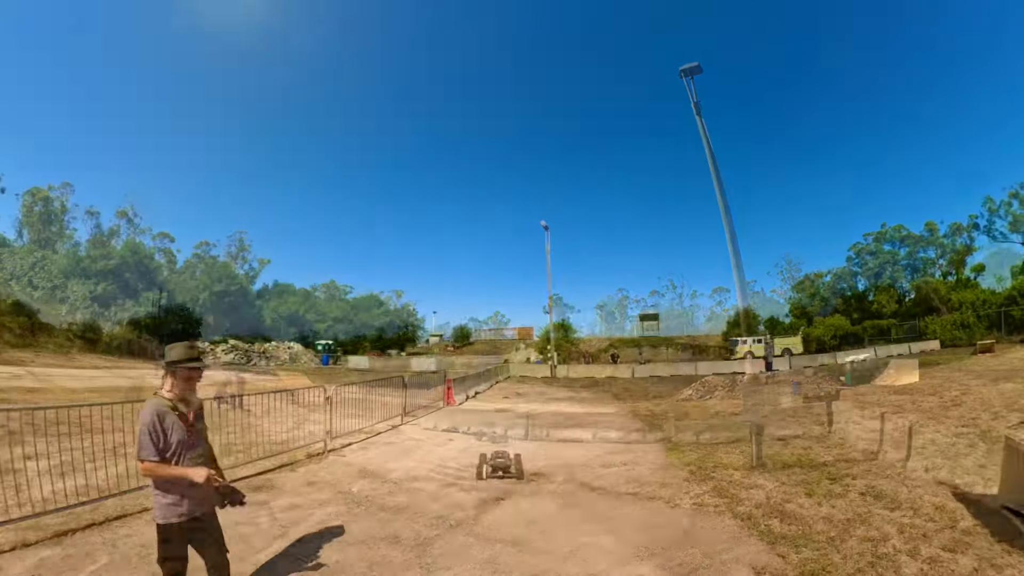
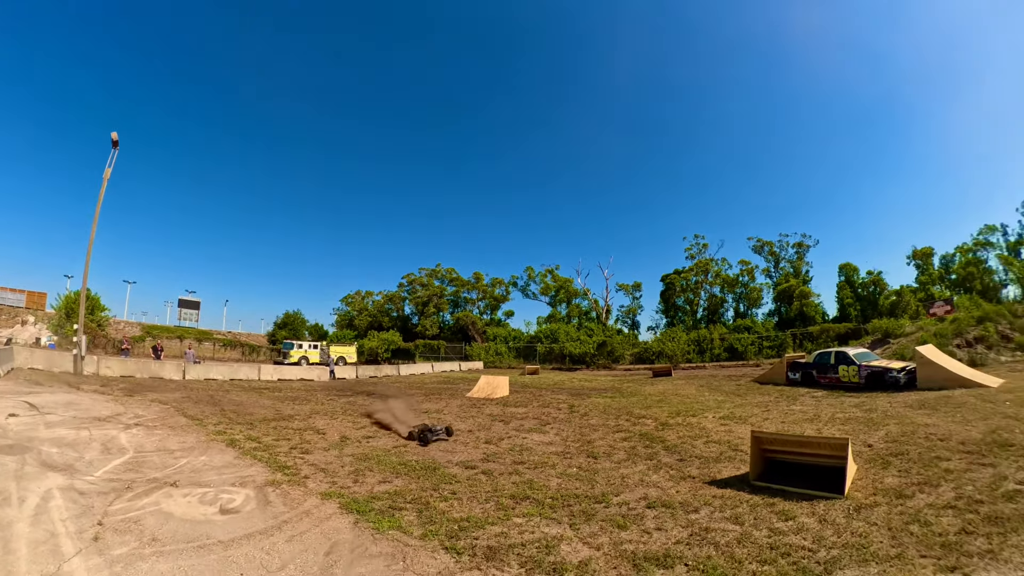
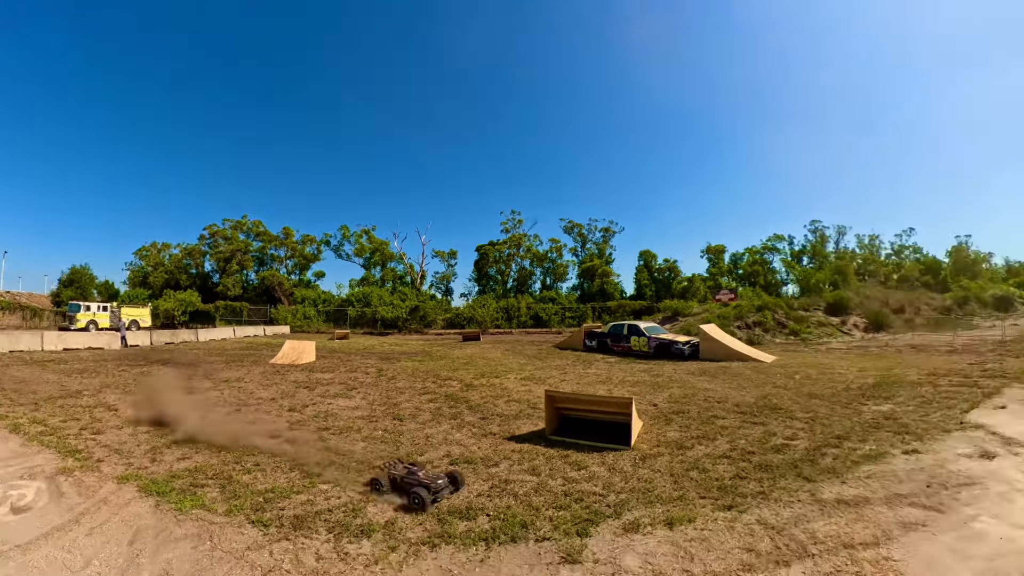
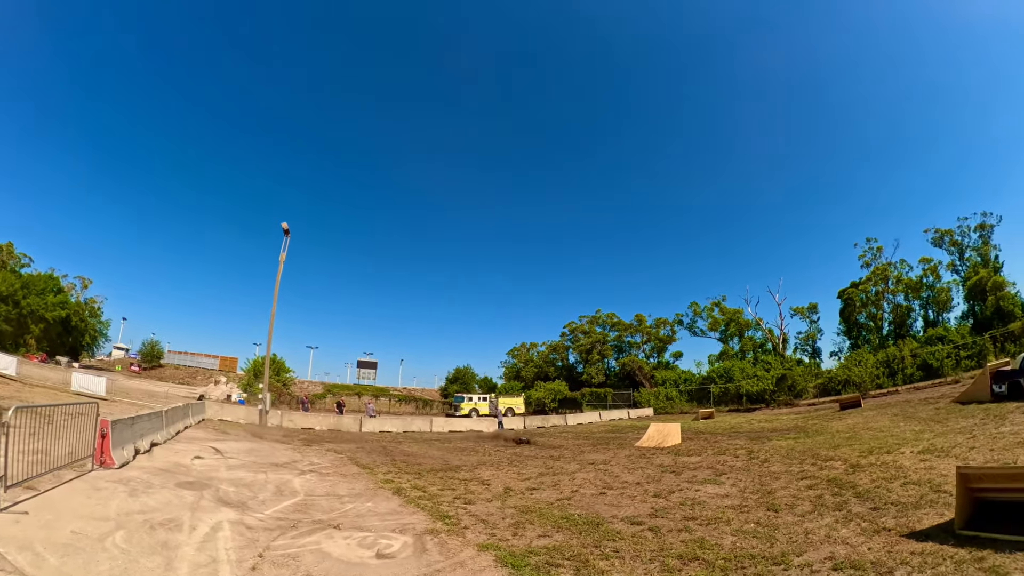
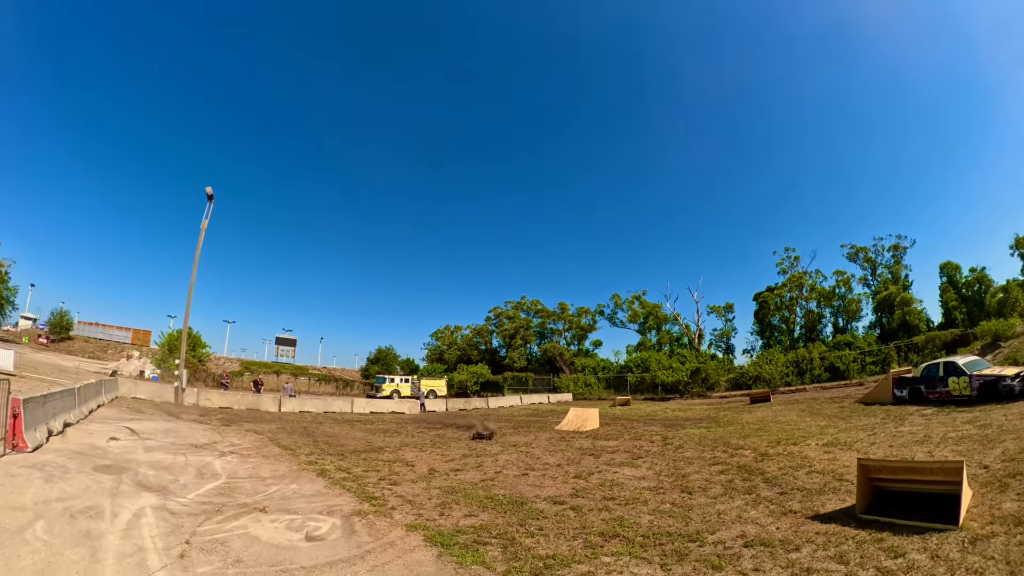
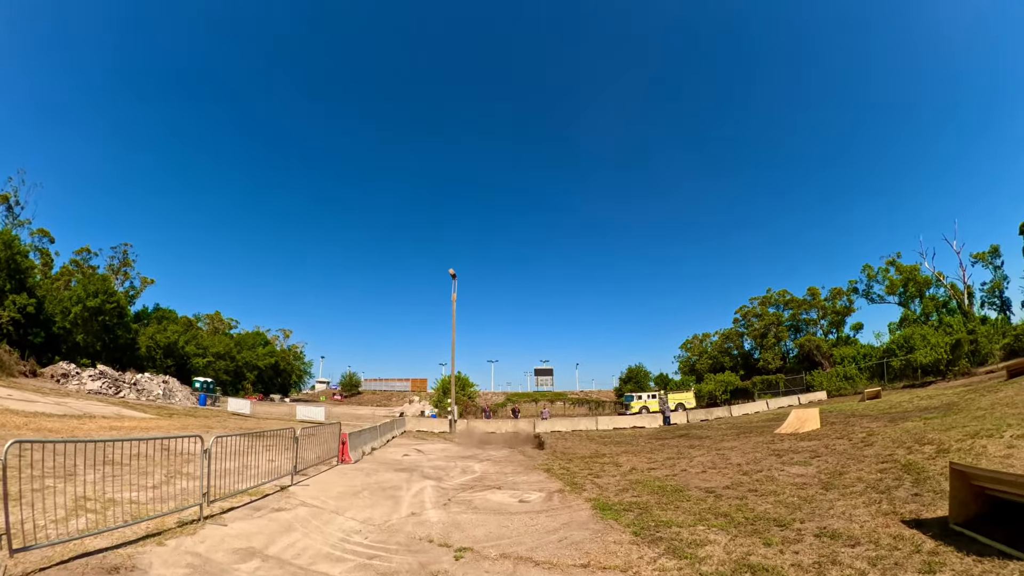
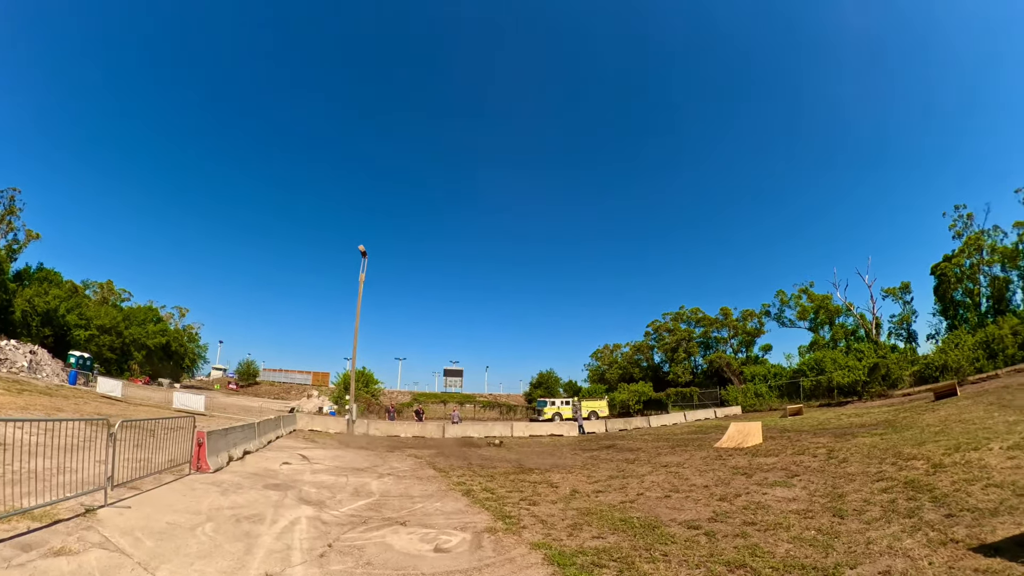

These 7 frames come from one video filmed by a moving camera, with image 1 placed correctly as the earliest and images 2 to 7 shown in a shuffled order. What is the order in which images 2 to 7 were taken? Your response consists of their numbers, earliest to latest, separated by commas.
6, 7, 4, 5, 2, 3
